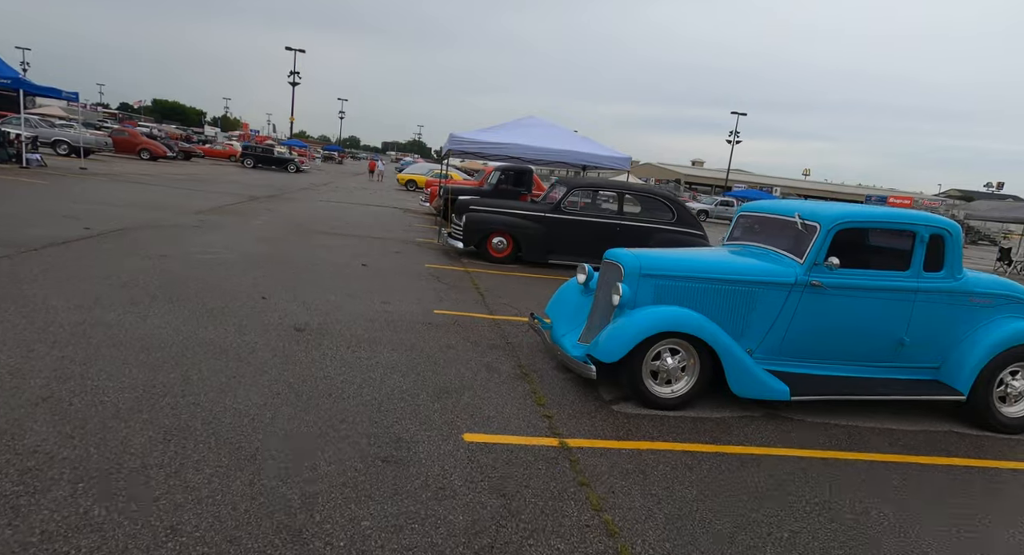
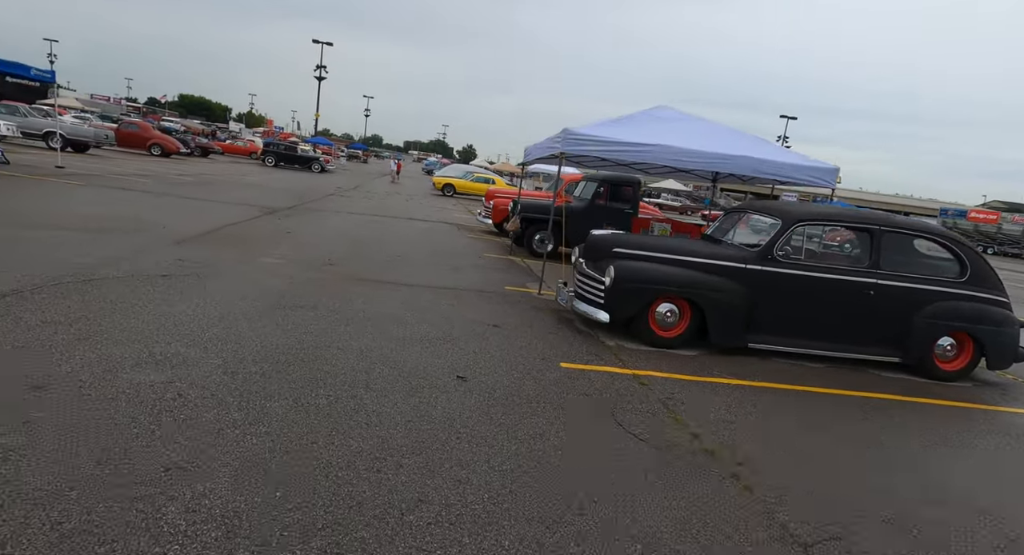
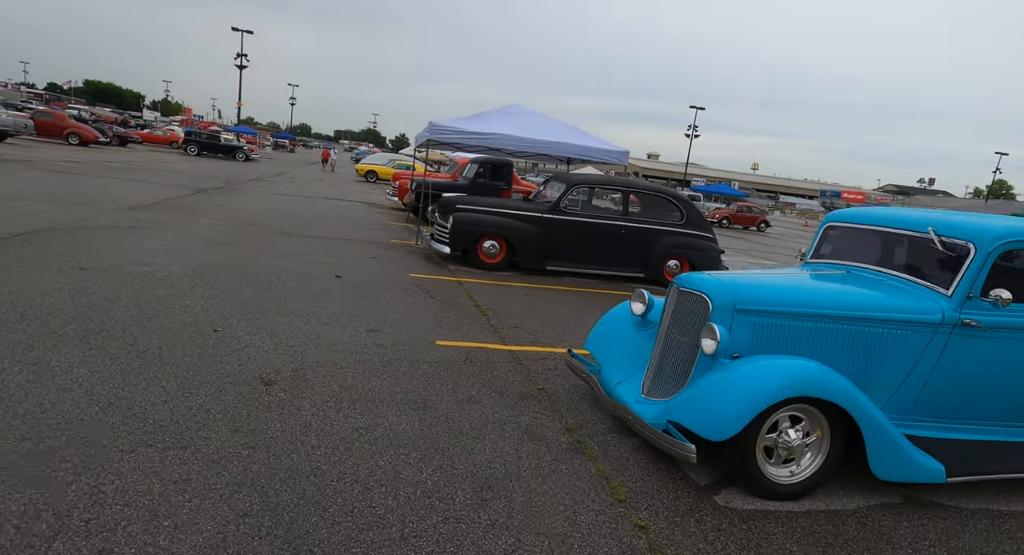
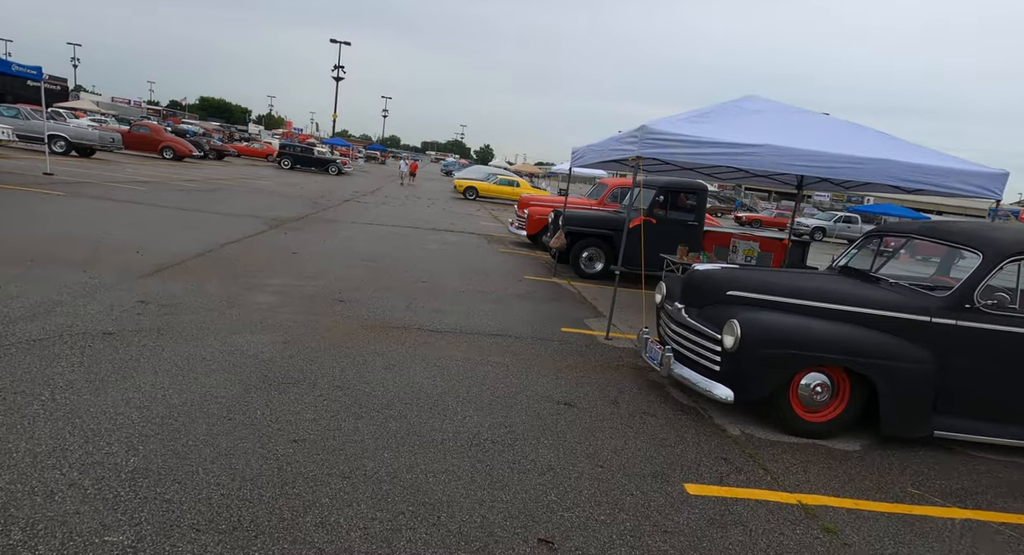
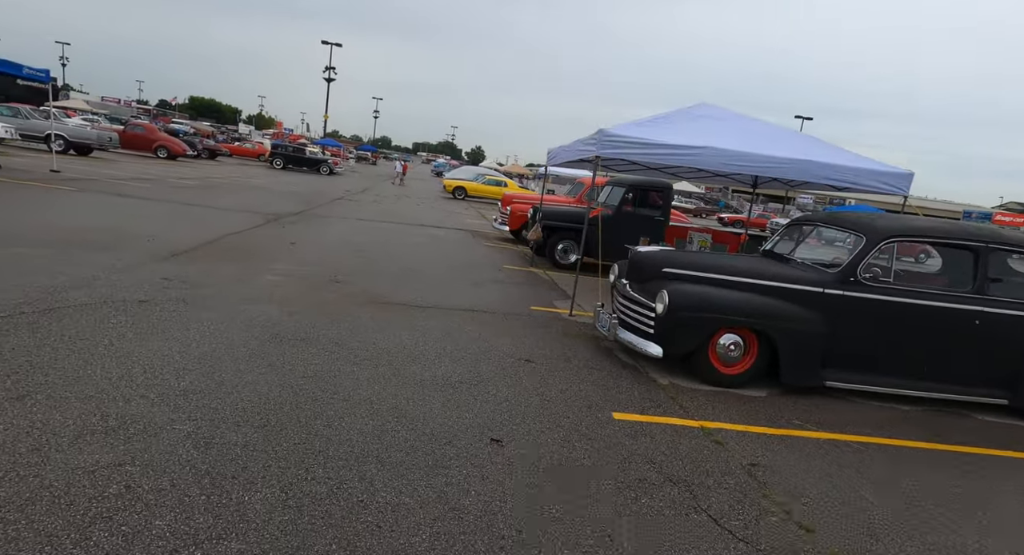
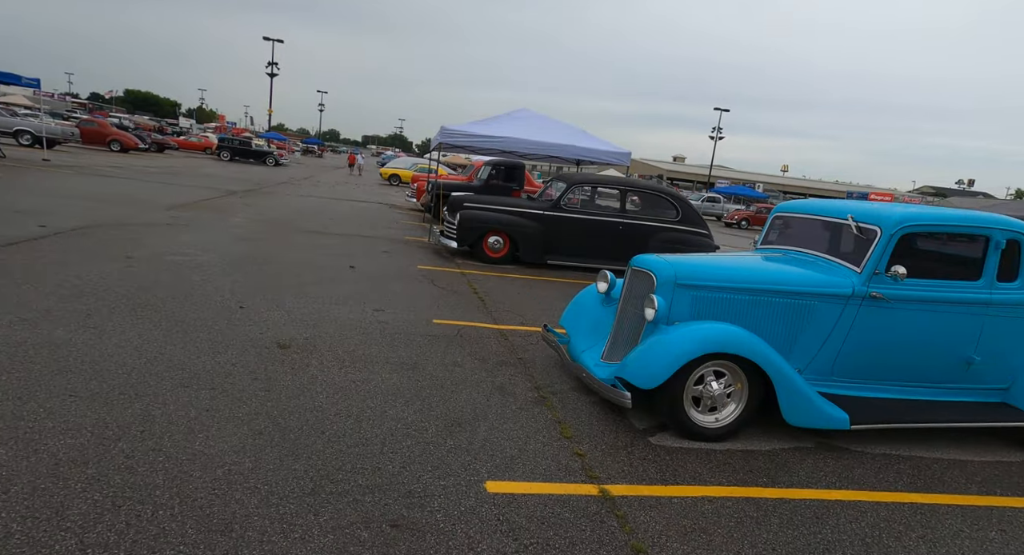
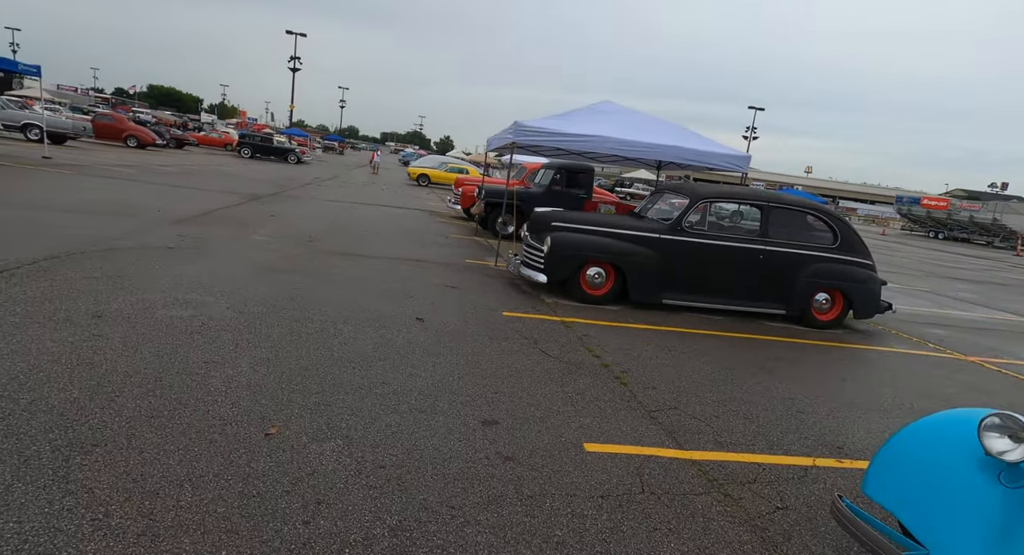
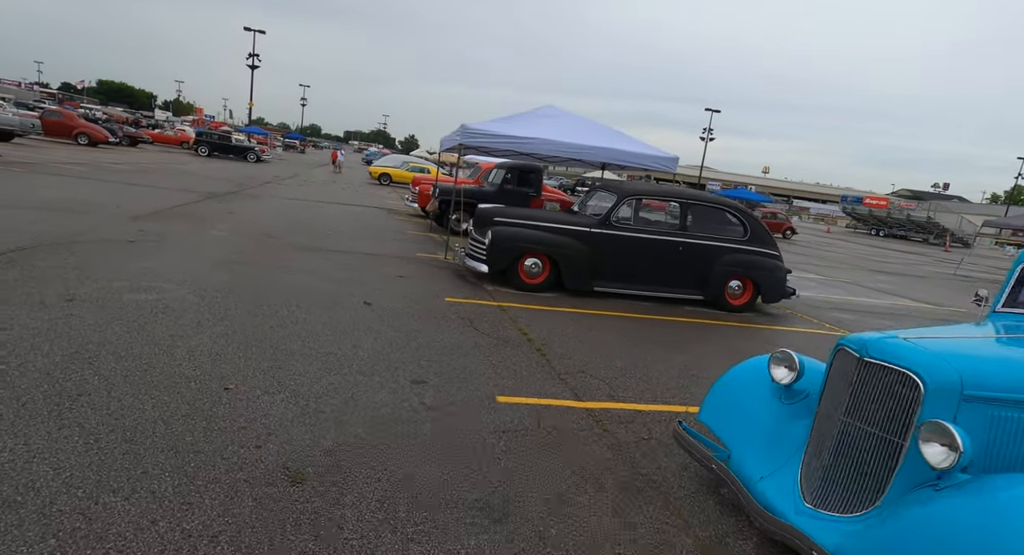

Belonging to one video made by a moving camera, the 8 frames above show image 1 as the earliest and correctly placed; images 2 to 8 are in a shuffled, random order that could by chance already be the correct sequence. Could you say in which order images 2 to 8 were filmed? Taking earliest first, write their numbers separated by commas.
6, 3, 8, 7, 2, 5, 4
